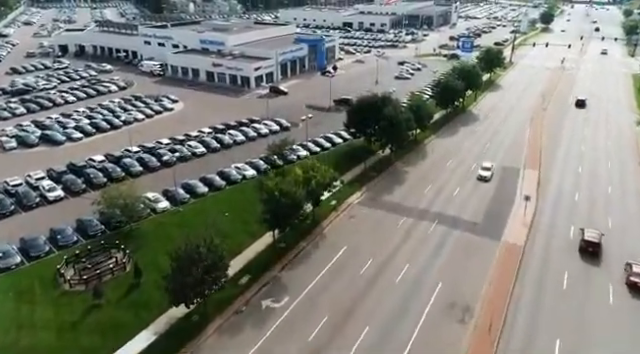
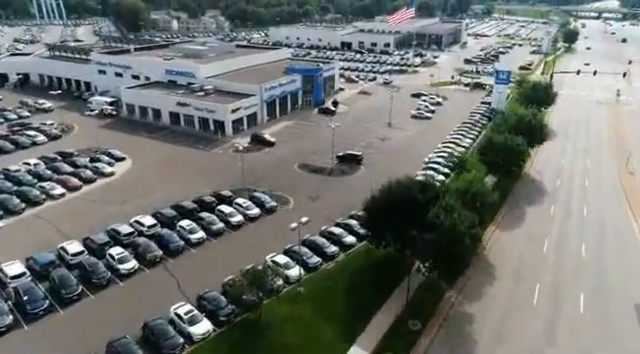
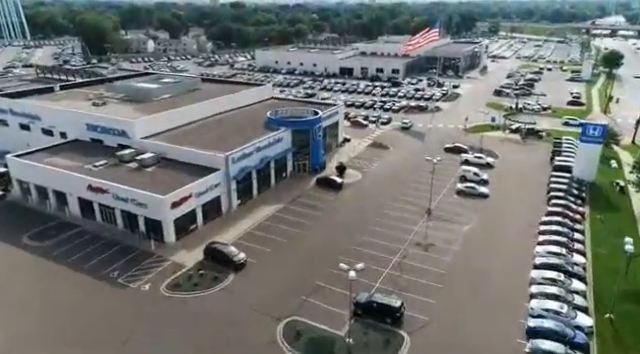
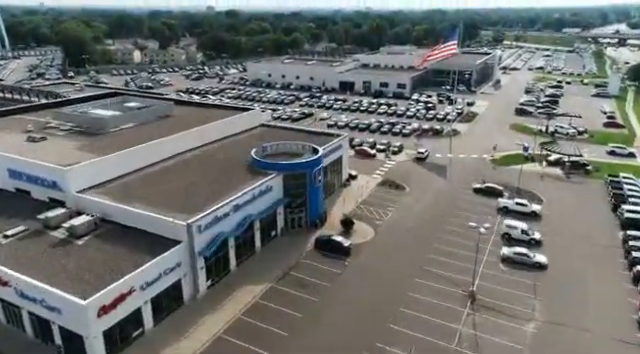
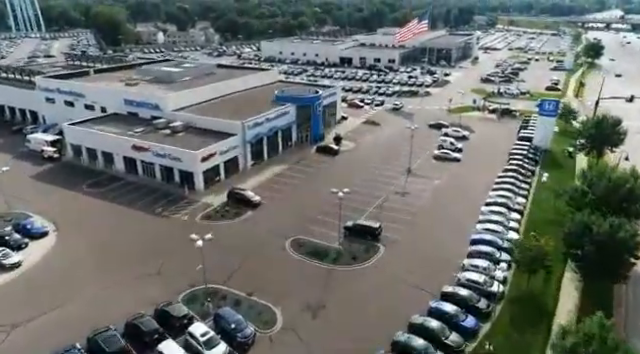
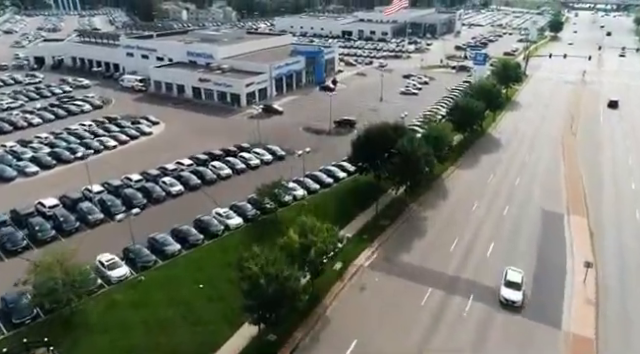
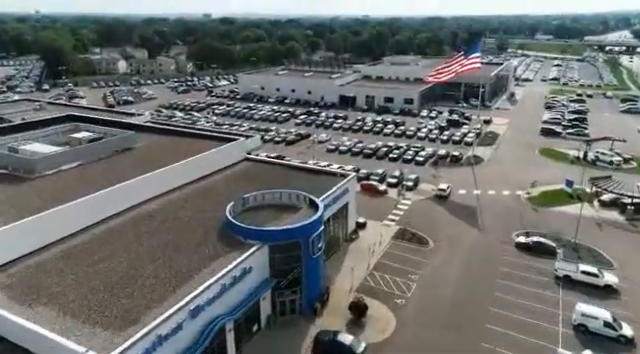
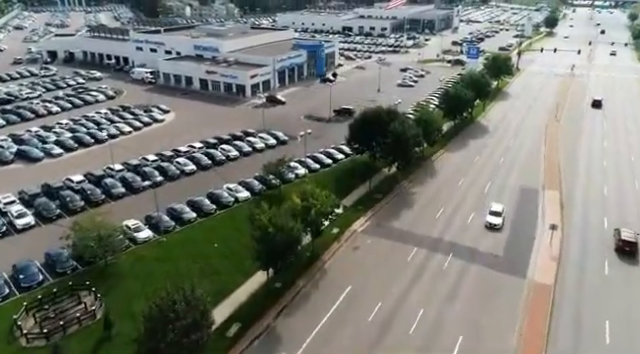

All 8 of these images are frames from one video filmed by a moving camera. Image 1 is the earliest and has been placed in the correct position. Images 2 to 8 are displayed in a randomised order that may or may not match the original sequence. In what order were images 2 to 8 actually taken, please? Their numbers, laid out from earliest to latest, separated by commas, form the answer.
8, 6, 2, 5, 3, 4, 7
